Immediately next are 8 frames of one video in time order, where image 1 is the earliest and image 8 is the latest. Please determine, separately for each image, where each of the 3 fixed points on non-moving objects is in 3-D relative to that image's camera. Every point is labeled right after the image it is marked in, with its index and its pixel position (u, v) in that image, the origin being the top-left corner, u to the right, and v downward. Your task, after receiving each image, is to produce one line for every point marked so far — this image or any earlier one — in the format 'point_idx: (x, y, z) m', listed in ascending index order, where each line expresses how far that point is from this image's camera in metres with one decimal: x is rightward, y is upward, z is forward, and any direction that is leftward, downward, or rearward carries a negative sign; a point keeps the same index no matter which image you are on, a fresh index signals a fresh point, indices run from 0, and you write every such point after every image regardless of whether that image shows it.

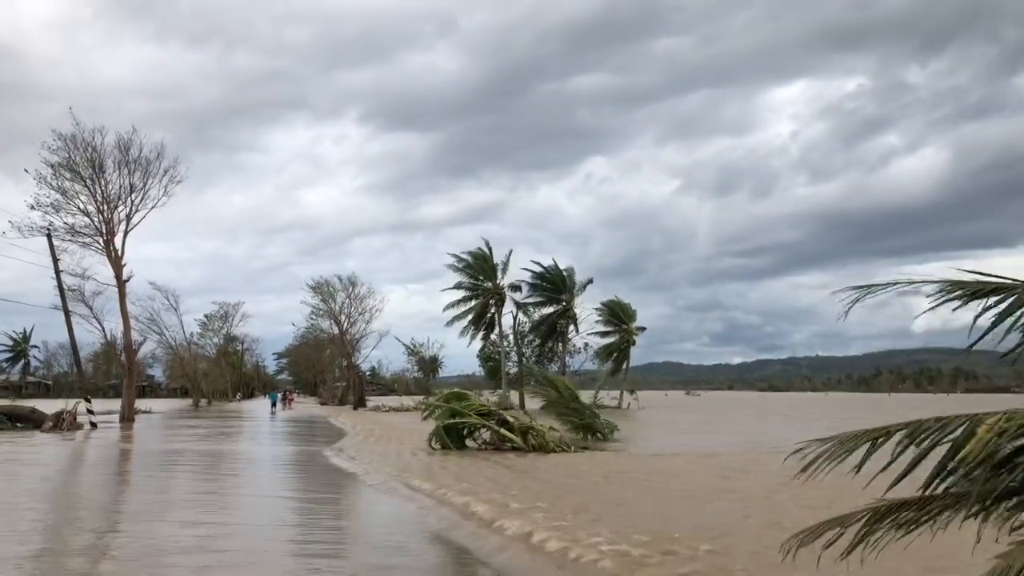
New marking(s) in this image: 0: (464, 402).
0: (-0.8, -1.9, +12.6) m
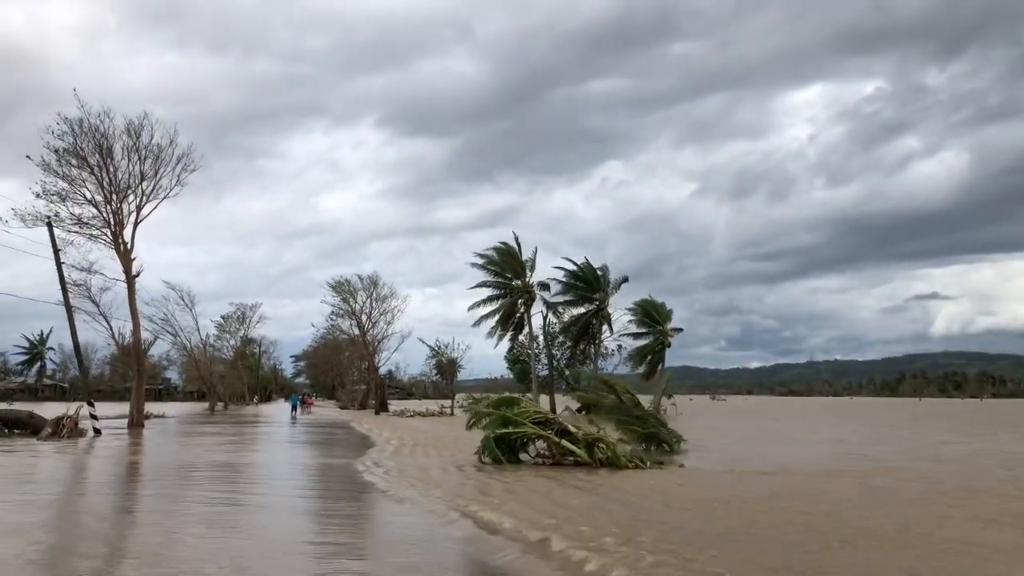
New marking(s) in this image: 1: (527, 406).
0: (+0.1, -1.7, +10.8) m
1: (+0.2, -1.6, +10.8) m
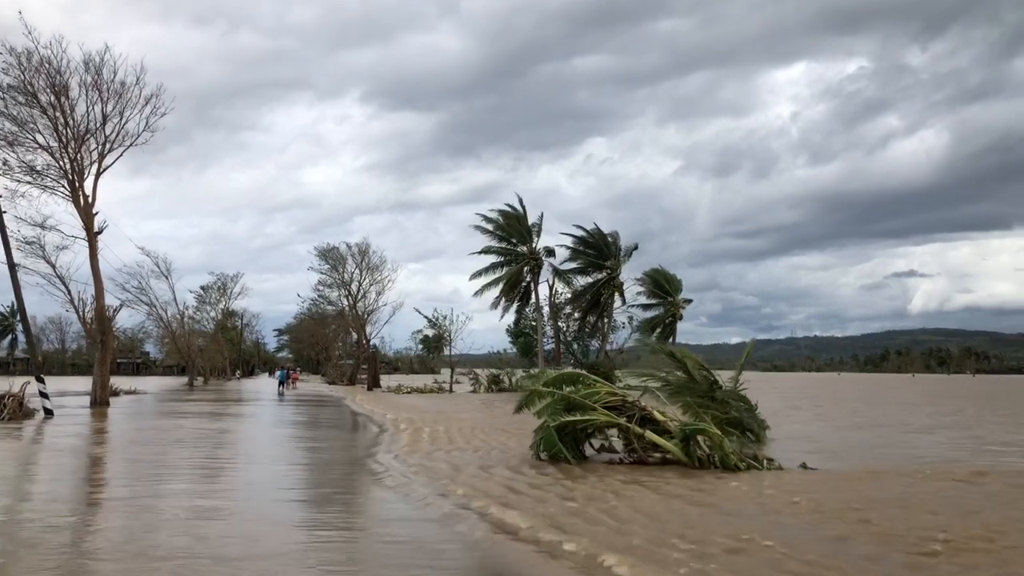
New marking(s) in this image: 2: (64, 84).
0: (+0.7, -1.1, +8.2) m
1: (+0.9, -1.0, +8.2) m
2: (-11.1, +5.1, +19.6) m
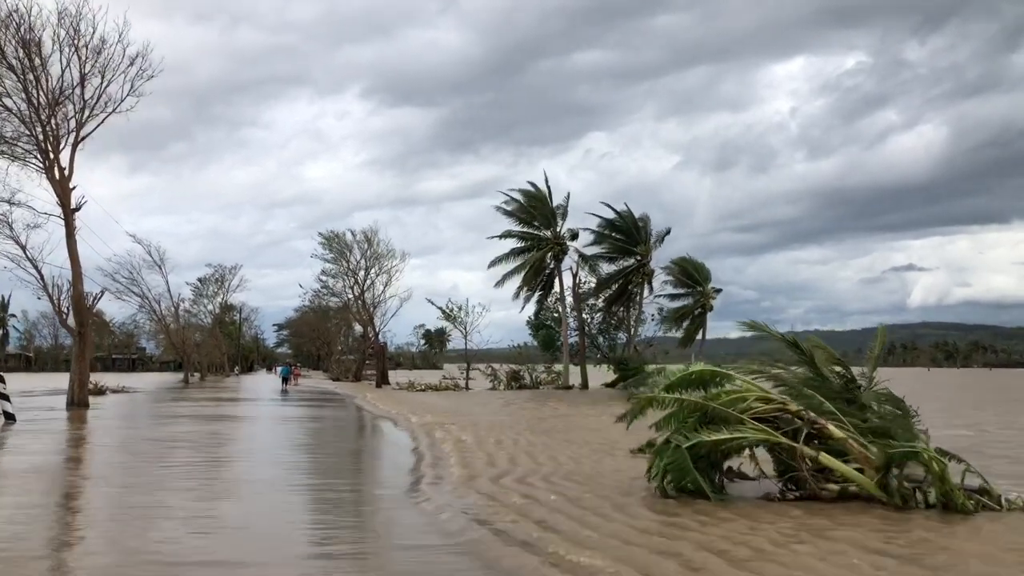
0: (+1.5, -0.8, +5.7) m
1: (+1.7, -0.7, +5.7) m
2: (-10.4, +5.4, +17.1) m
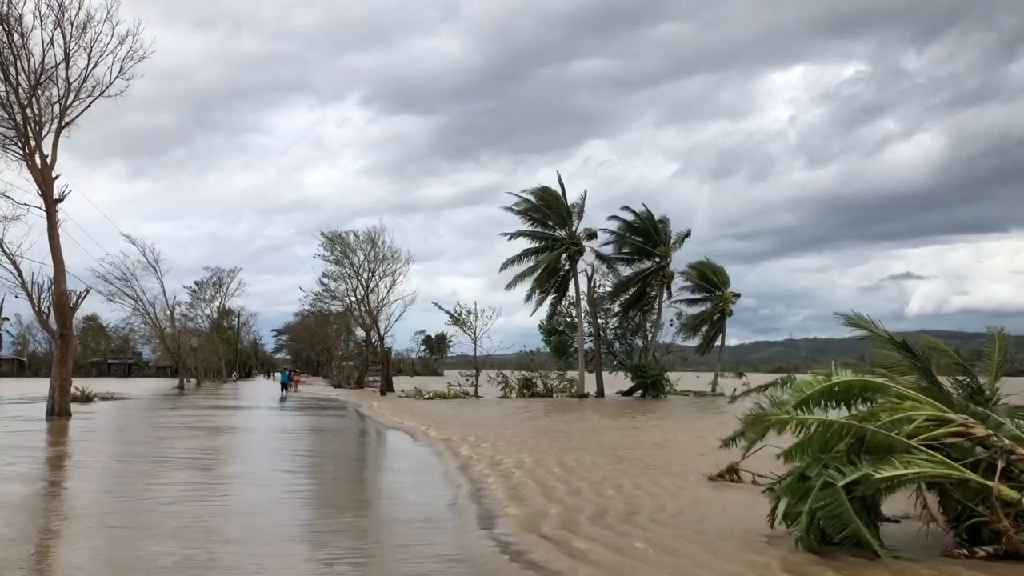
0: (+2.0, -0.7, +4.3) m
1: (+2.1, -0.7, +4.3) m
2: (-9.9, +5.4, +15.7) m
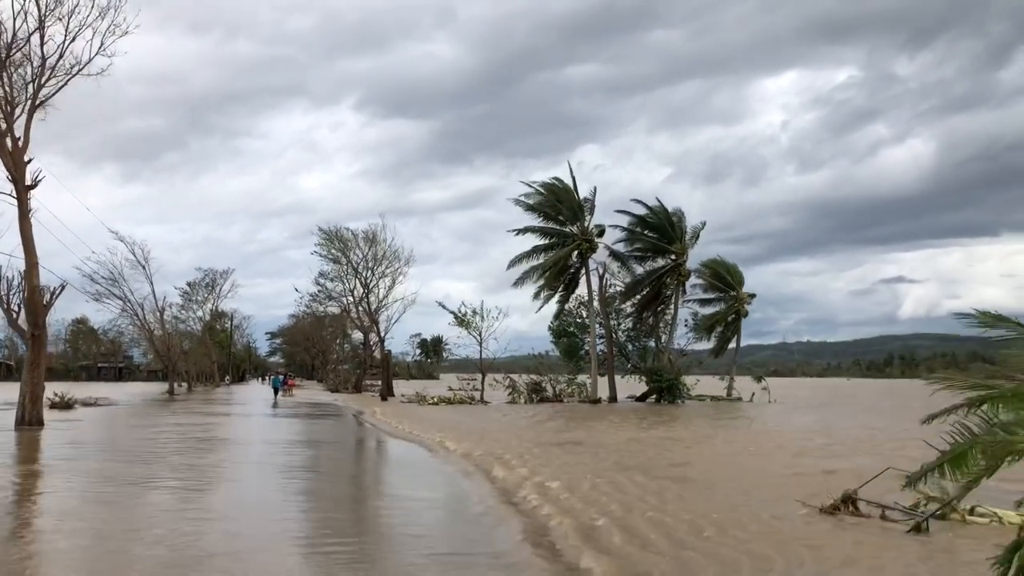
0: (+2.4, -0.6, +2.9) m
1: (+2.6, -0.5, +2.9) m
2: (-9.5, +5.5, +14.2) m
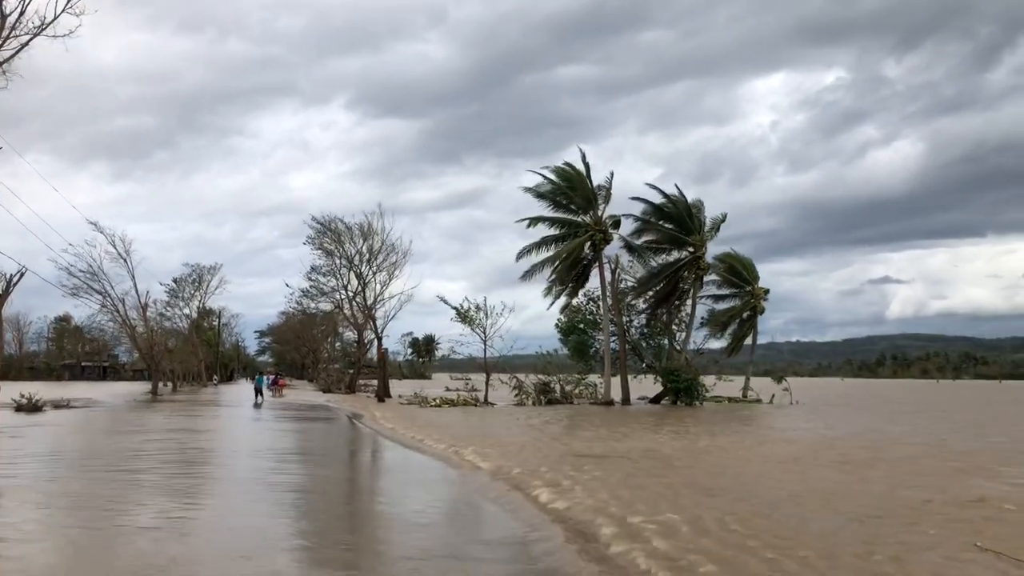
0: (+2.9, -0.4, +1.2) m
1: (+3.0, -0.3, +1.2) m
2: (-9.2, +5.7, +12.4) m
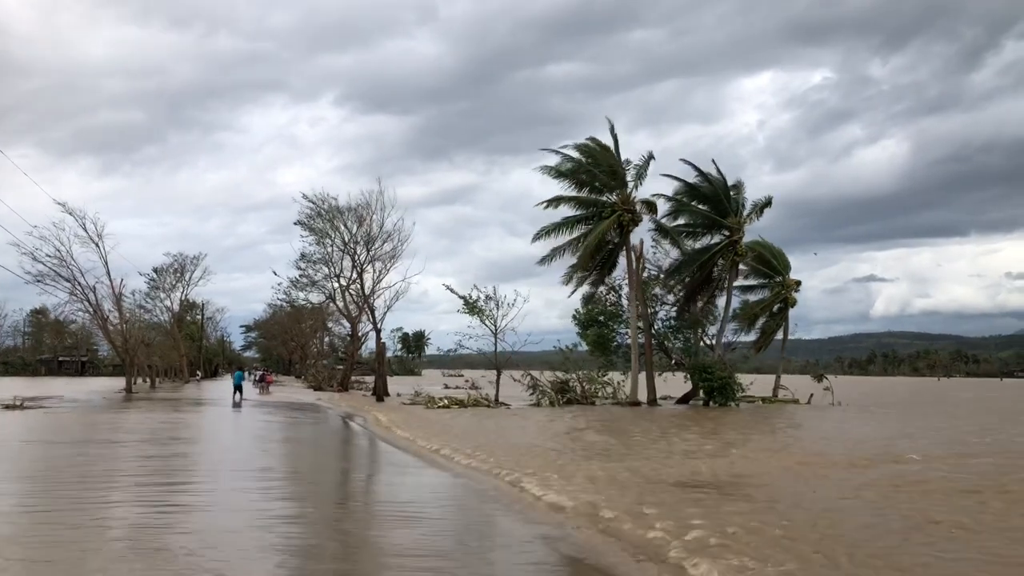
0: (+3.7, -0.1, -1.3) m
1: (+3.8, -0.1, -1.3) m
2: (-8.6, +6.1, +9.7) m
